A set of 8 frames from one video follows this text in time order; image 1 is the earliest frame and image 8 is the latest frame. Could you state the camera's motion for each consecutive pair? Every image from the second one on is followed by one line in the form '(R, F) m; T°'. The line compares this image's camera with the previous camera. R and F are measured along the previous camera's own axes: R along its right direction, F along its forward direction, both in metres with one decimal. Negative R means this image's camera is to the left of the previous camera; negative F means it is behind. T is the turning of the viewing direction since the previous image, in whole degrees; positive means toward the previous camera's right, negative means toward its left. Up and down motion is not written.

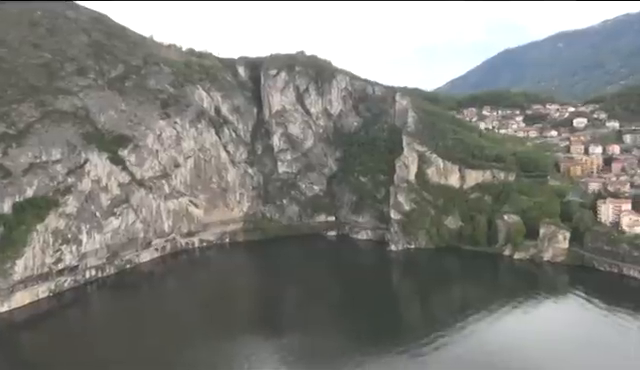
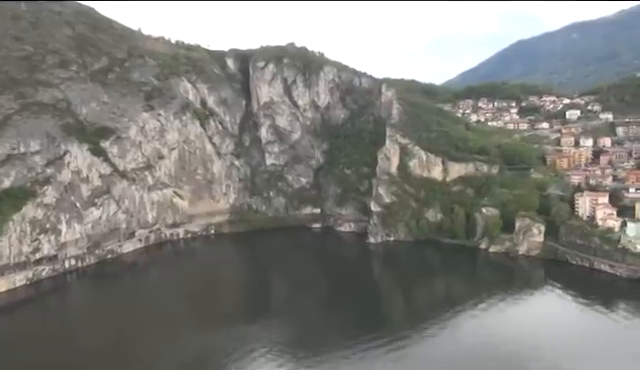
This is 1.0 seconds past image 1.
(+3.4, 0.0) m; -2°
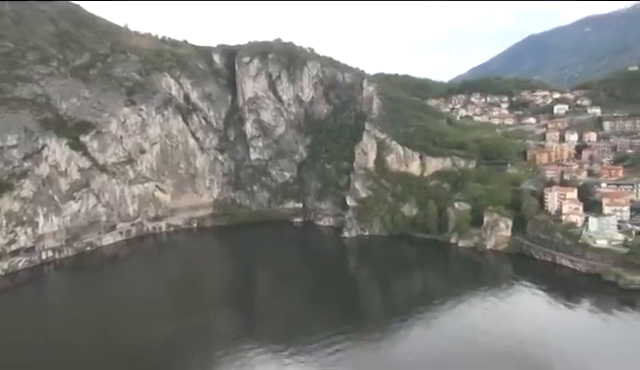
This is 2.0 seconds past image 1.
(+3.9, -0.2) m; -2°
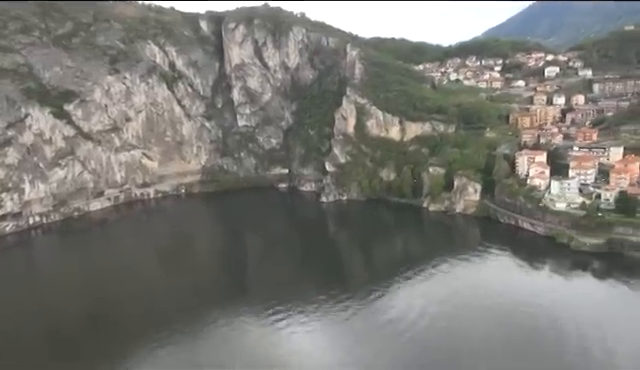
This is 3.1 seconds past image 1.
(+3.8, -0.6) m; -2°
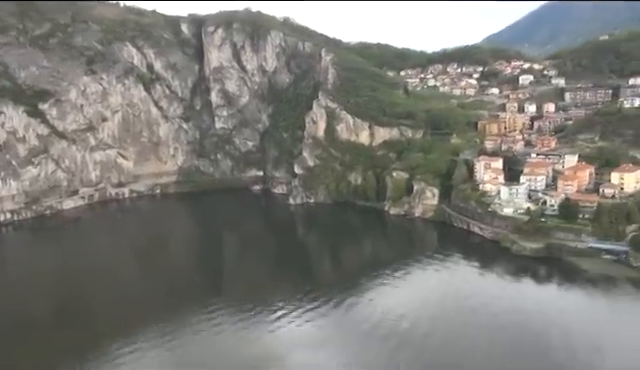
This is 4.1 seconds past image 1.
(+3.3, -0.7) m; 0°
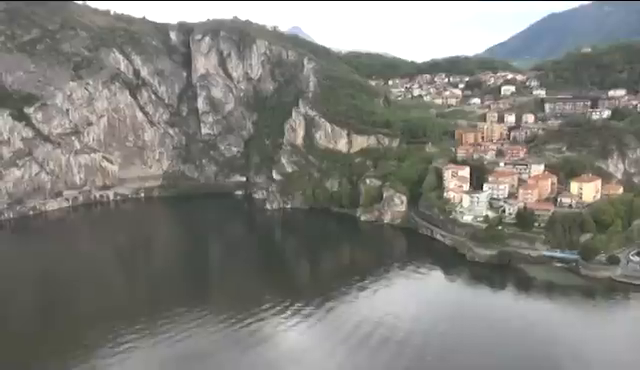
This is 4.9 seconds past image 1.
(+2.9, -0.8) m; -1°
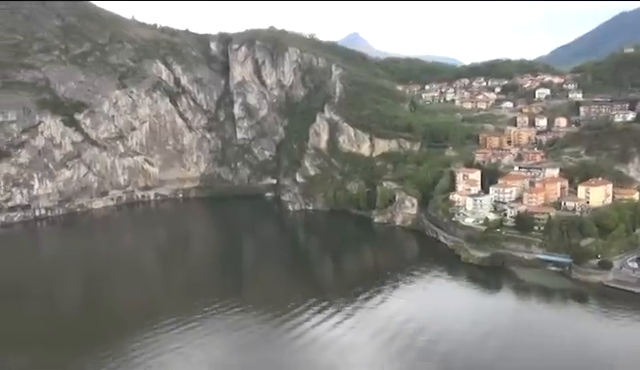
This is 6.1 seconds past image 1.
(+4.1, -1.2) m; -7°
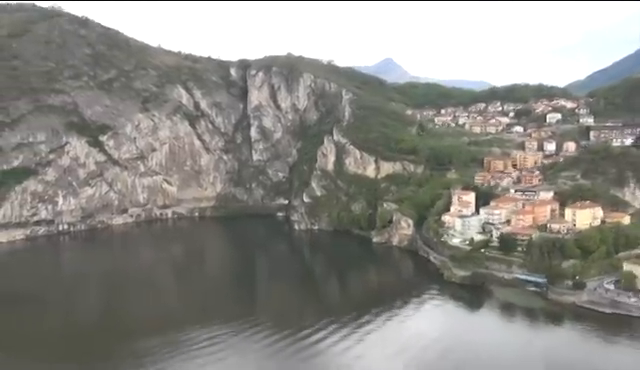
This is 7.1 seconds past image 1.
(+3.2, -1.4) m; -4°
